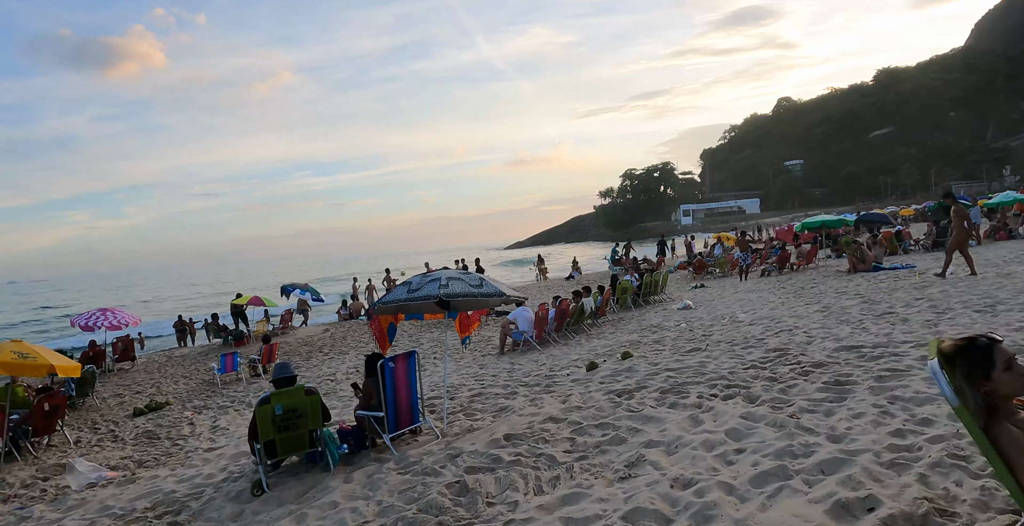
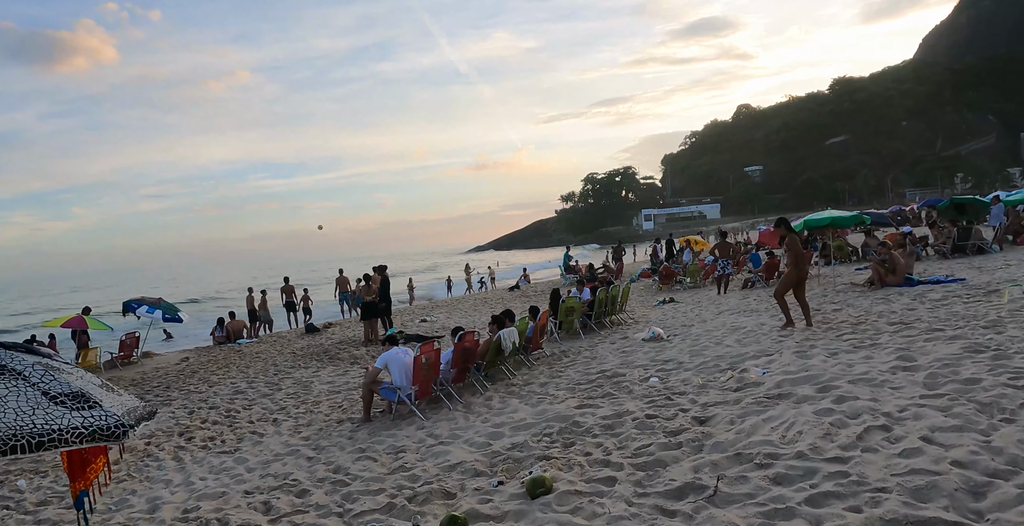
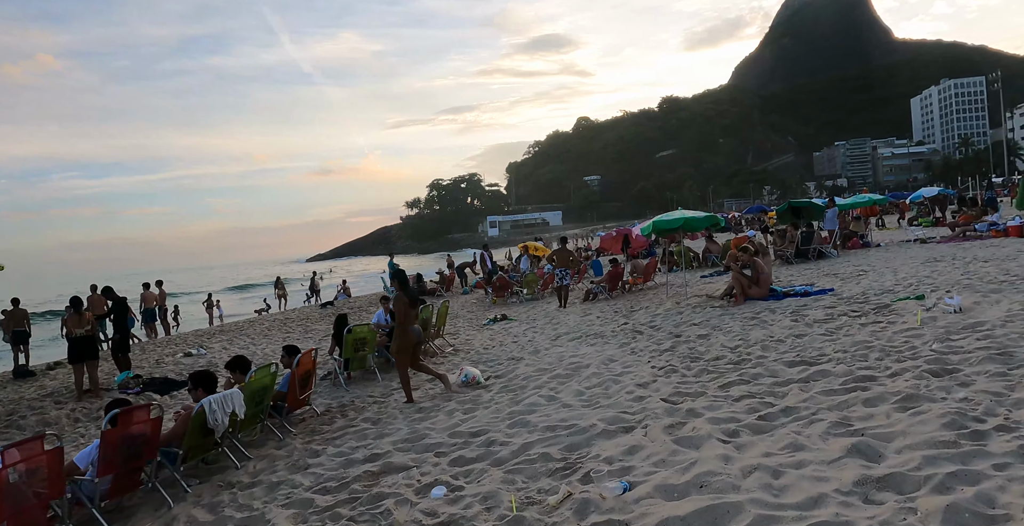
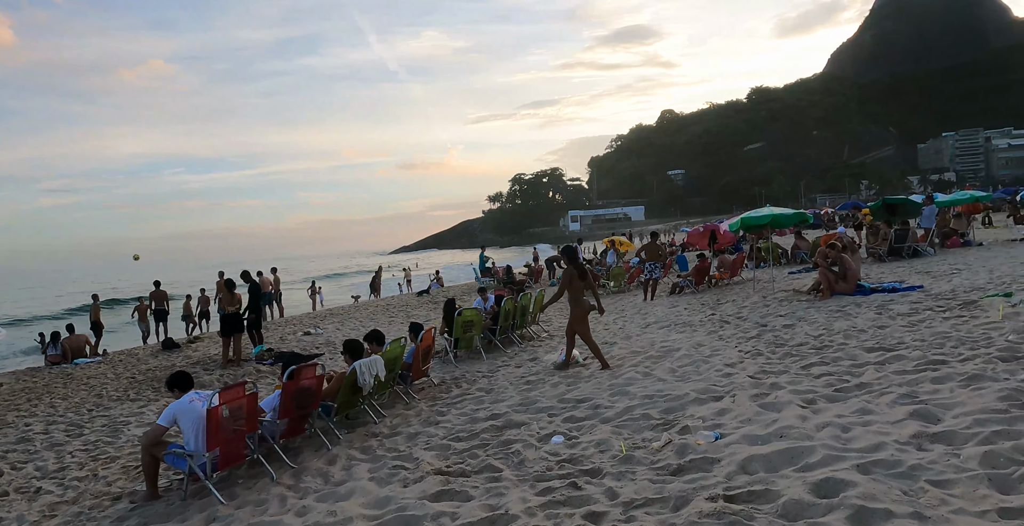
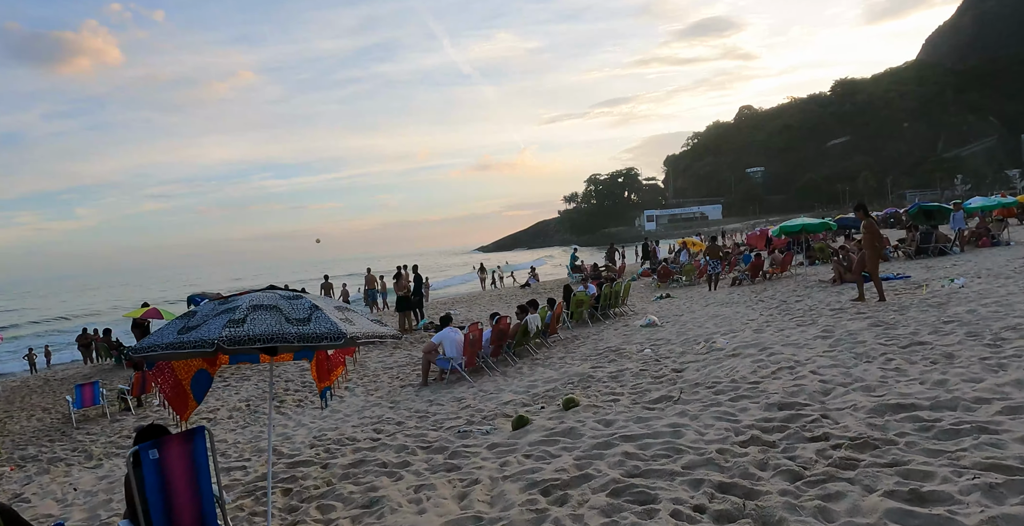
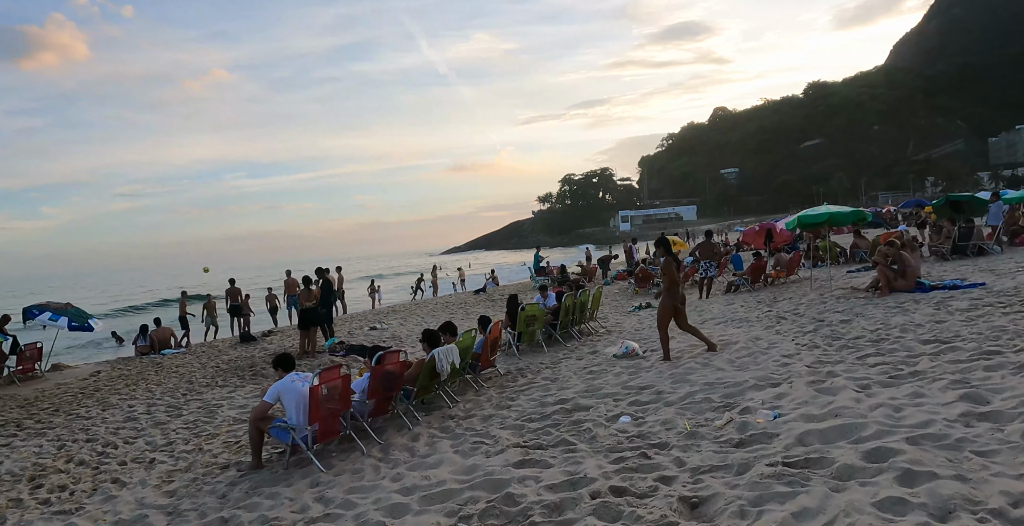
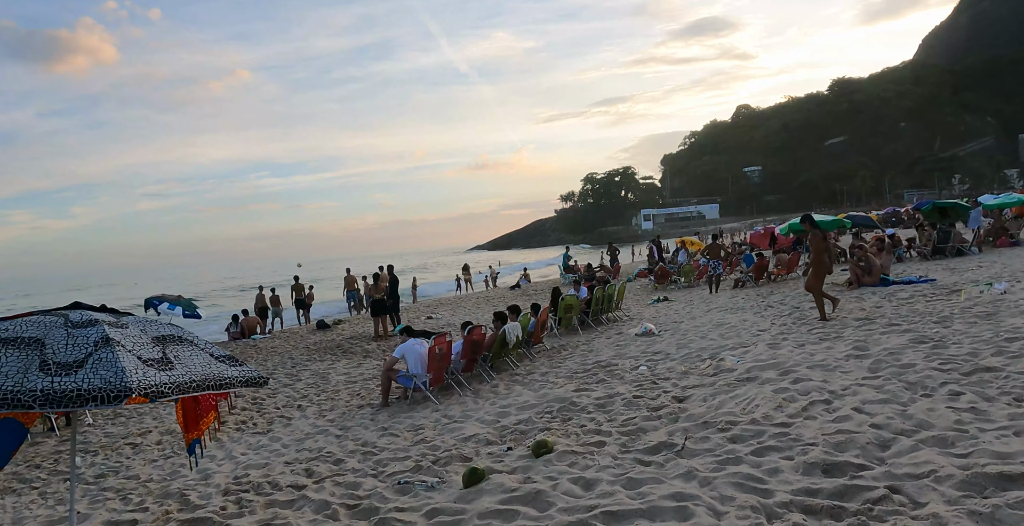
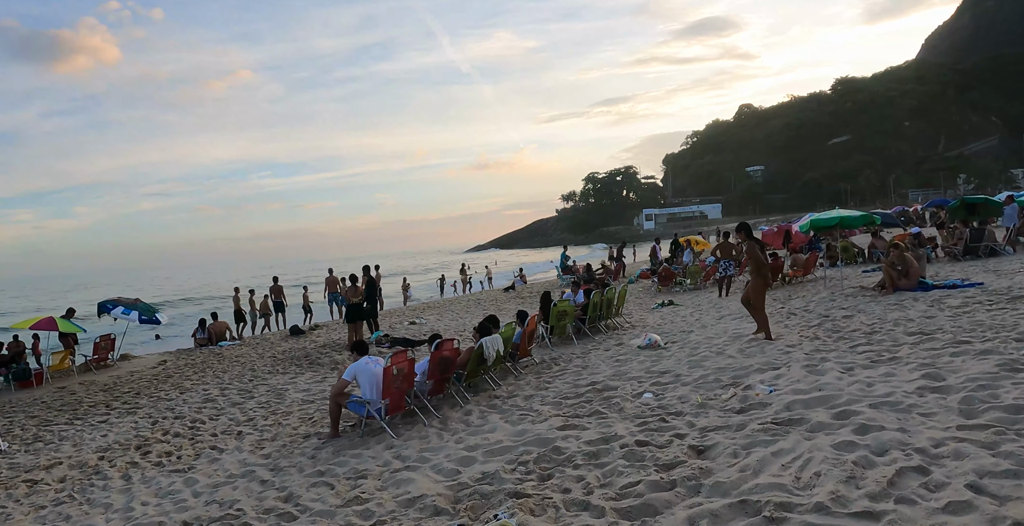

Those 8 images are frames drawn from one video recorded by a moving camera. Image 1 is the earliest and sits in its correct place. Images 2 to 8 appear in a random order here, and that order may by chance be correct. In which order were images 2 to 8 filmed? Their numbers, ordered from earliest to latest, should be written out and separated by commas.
5, 7, 2, 8, 6, 4, 3
